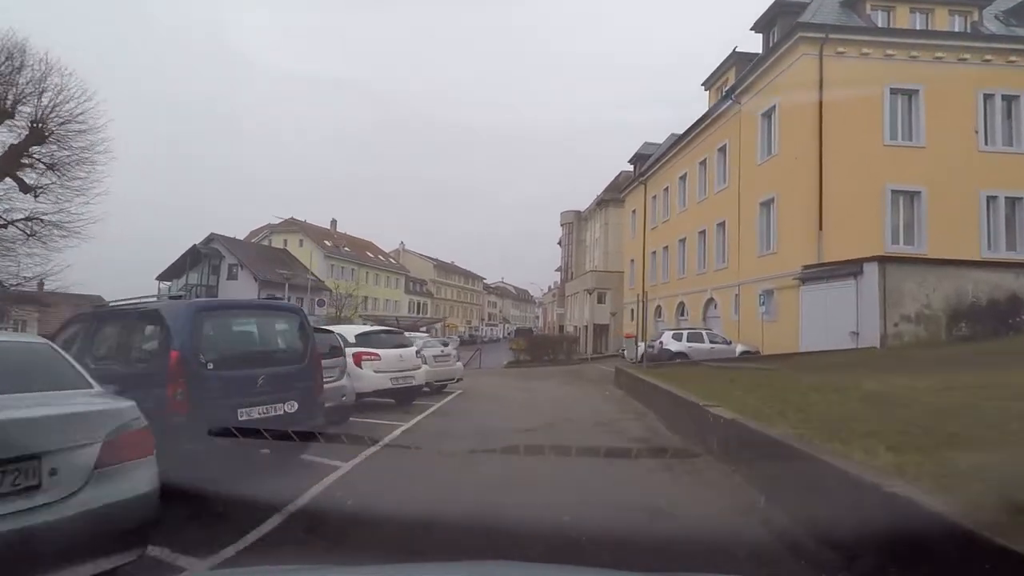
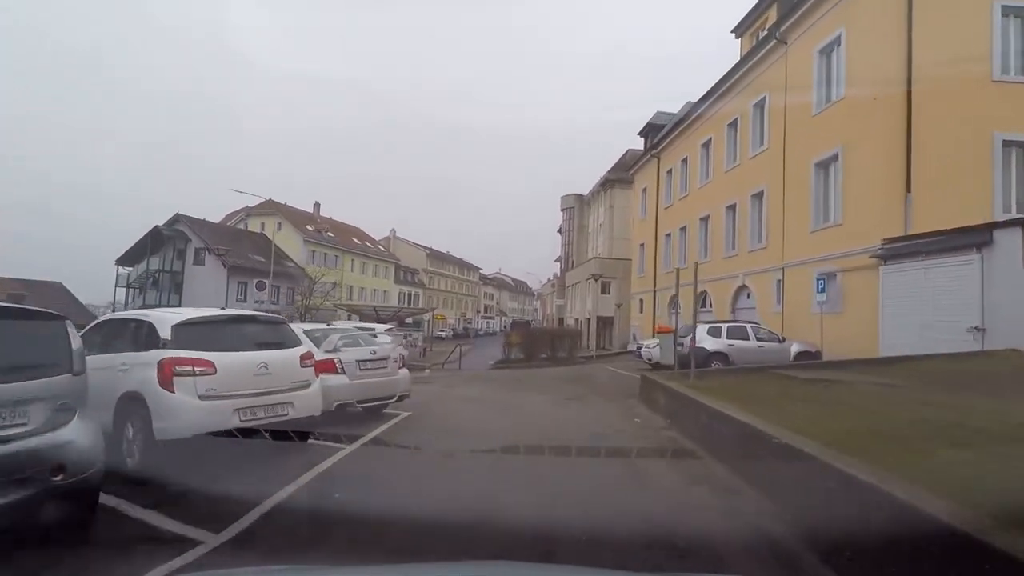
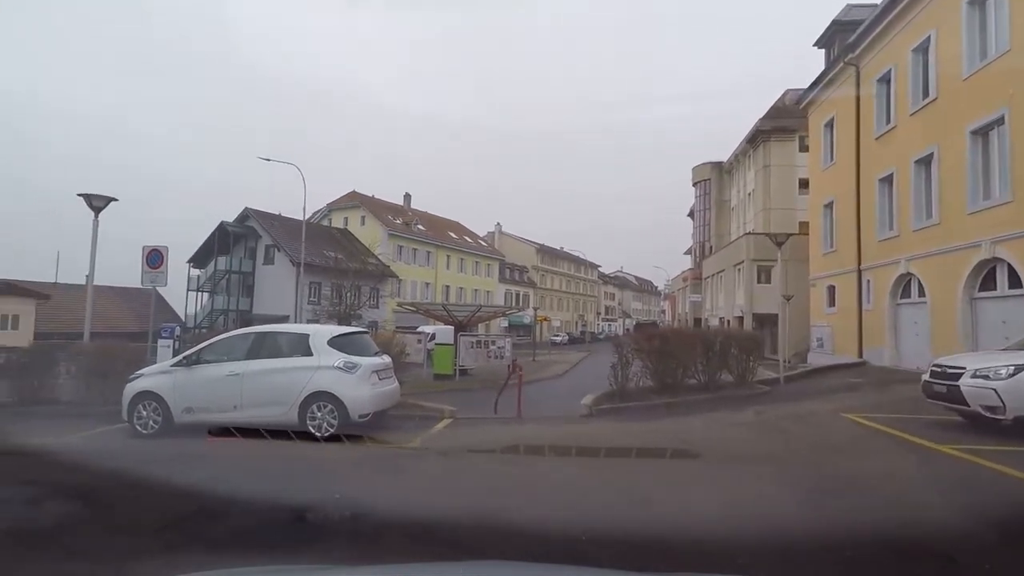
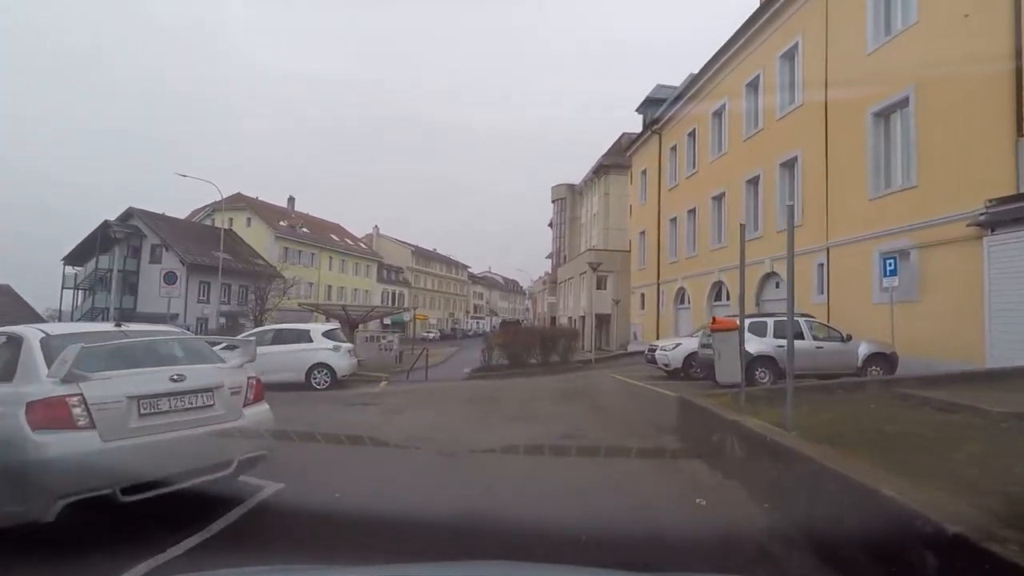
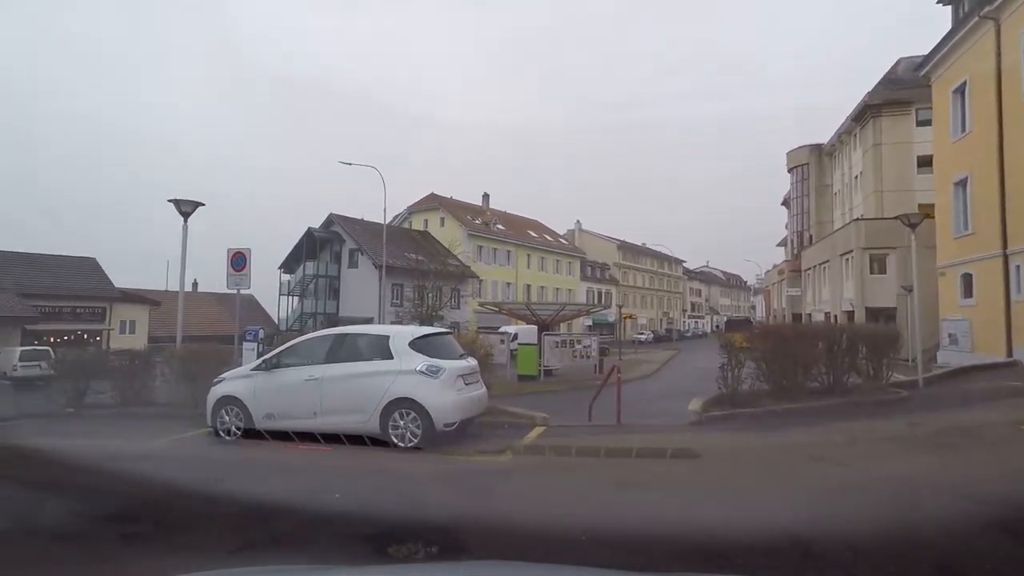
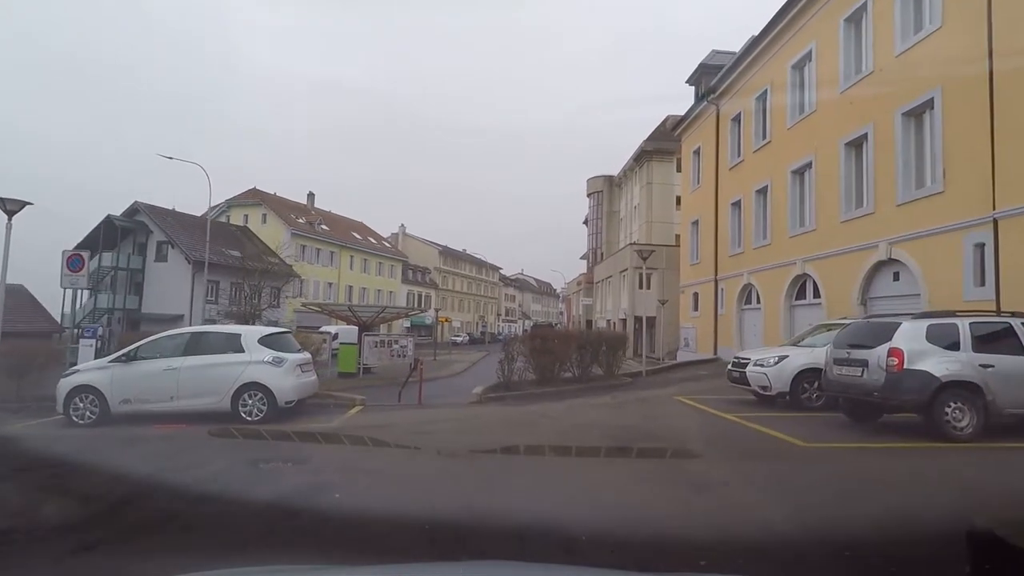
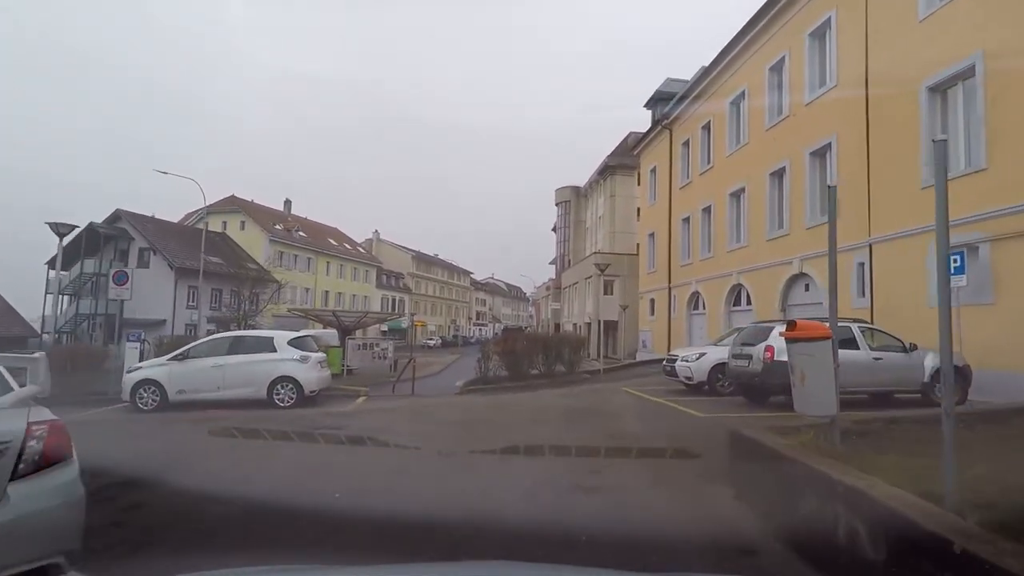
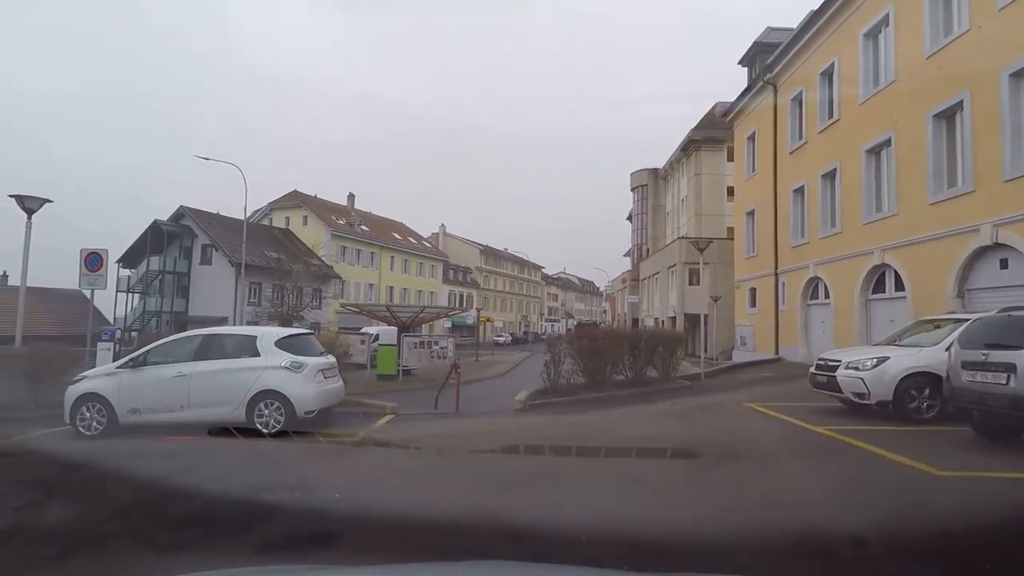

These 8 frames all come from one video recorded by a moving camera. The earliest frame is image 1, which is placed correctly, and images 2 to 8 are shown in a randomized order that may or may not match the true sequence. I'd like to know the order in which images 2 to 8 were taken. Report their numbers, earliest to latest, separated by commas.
2, 4, 7, 6, 8, 3, 5
